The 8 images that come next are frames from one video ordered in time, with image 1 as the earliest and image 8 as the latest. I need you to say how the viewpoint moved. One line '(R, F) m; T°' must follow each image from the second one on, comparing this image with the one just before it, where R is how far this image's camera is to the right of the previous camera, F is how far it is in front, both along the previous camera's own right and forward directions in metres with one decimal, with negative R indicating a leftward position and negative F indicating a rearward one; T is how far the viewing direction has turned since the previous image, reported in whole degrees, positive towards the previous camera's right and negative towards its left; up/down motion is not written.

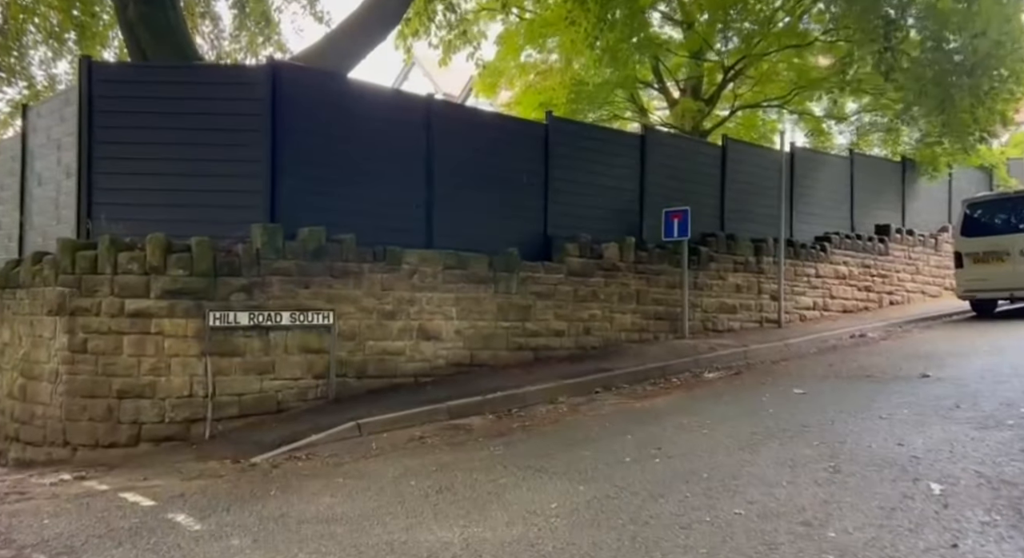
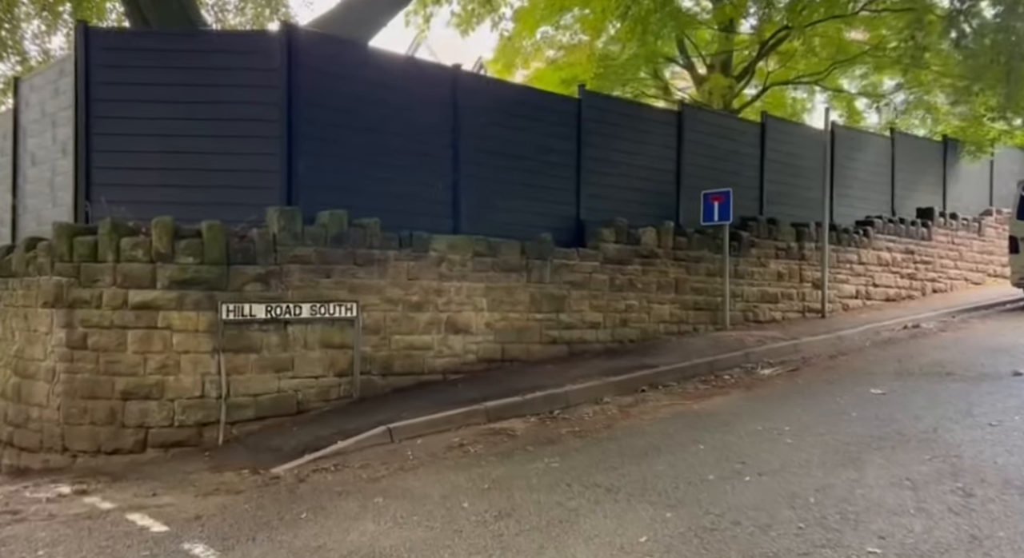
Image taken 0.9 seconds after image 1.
(-0.5, +0.9) m; 0°
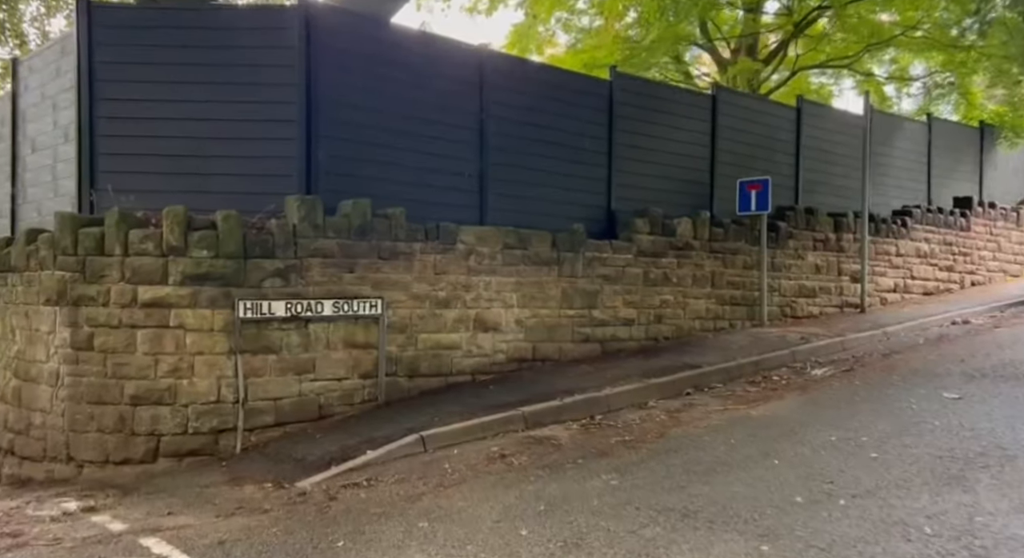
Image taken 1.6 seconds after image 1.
(-0.4, +0.7) m; 0°
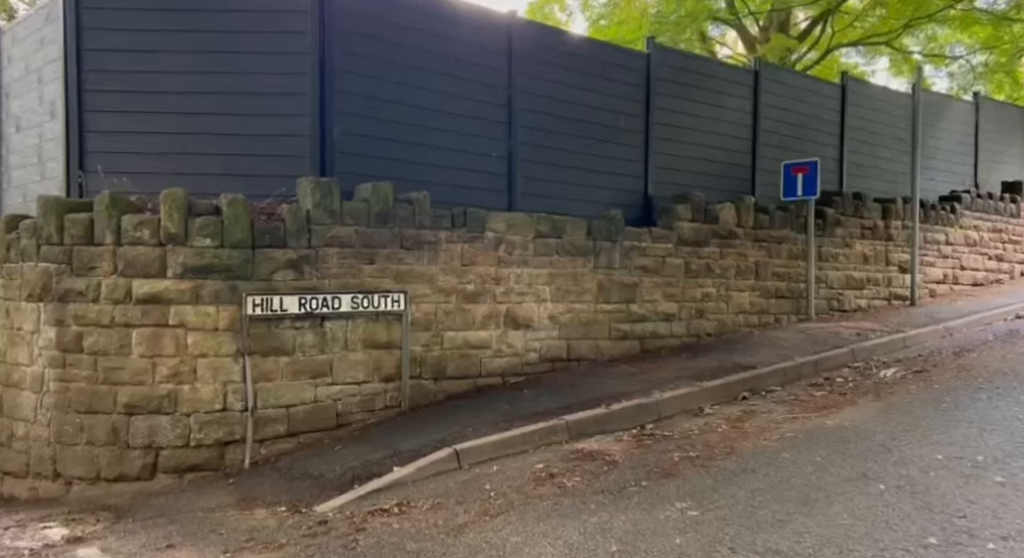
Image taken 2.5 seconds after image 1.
(-0.4, +0.9) m; 0°
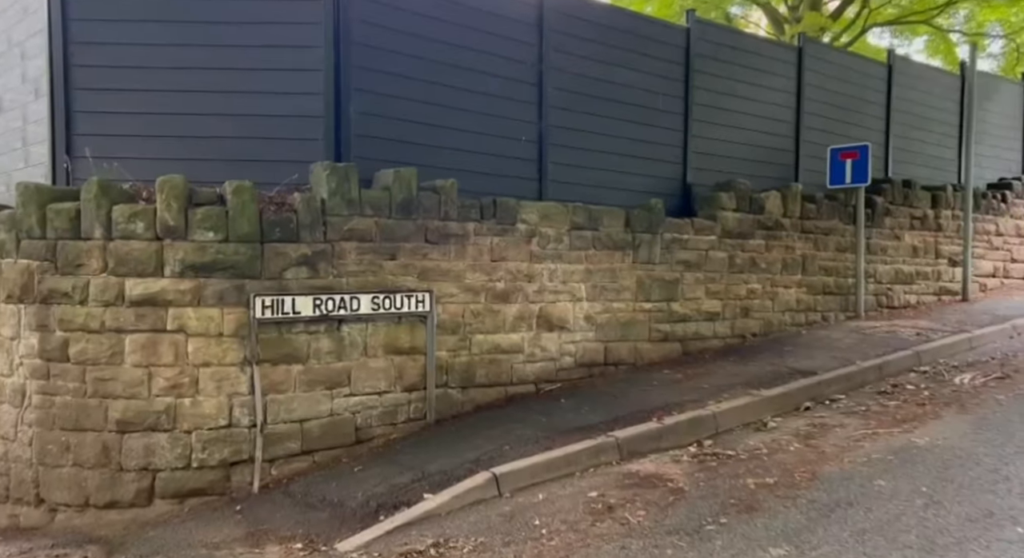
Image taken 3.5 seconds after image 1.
(-0.3, +0.9) m; 0°
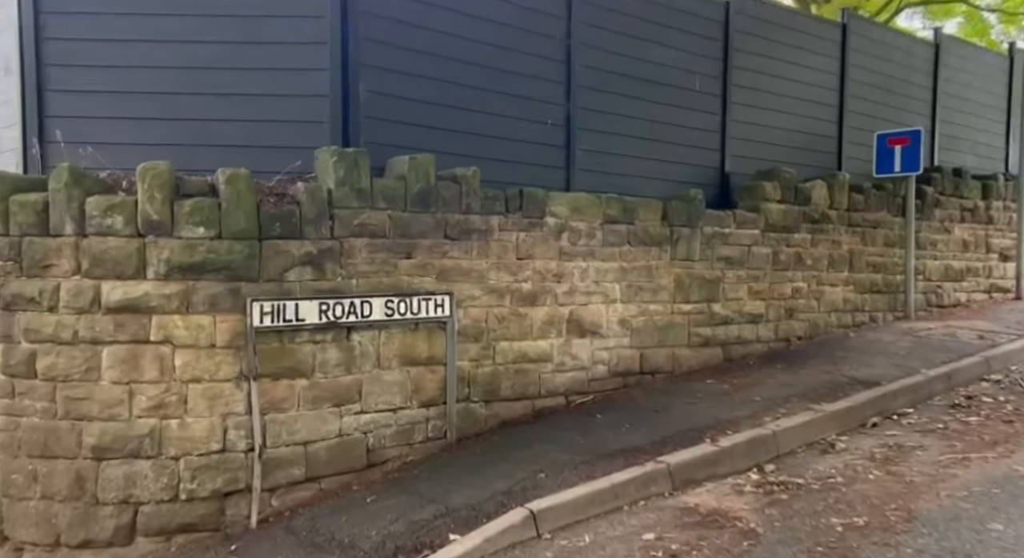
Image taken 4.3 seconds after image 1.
(-0.2, +0.9) m; 0°
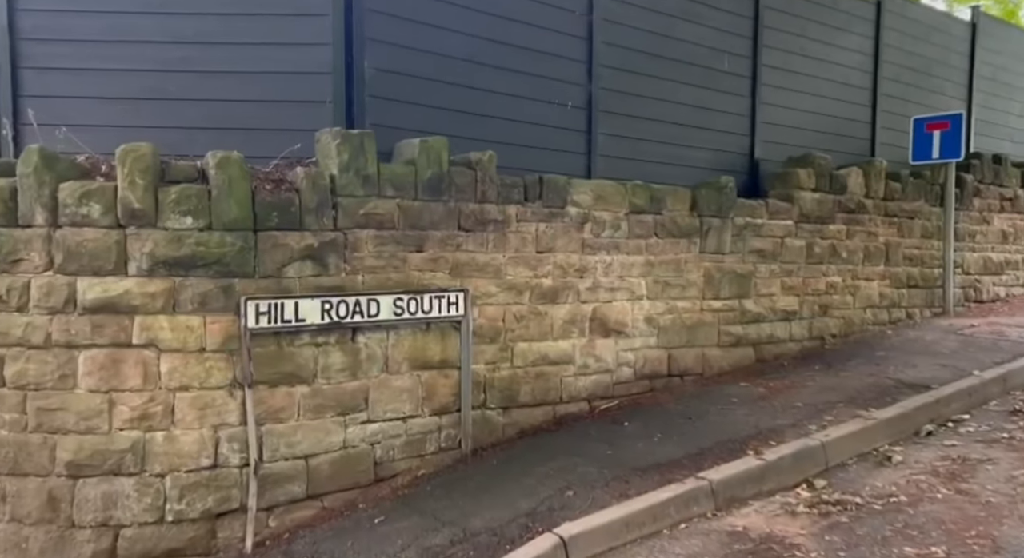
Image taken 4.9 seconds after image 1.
(-0.1, +0.6) m; 0°
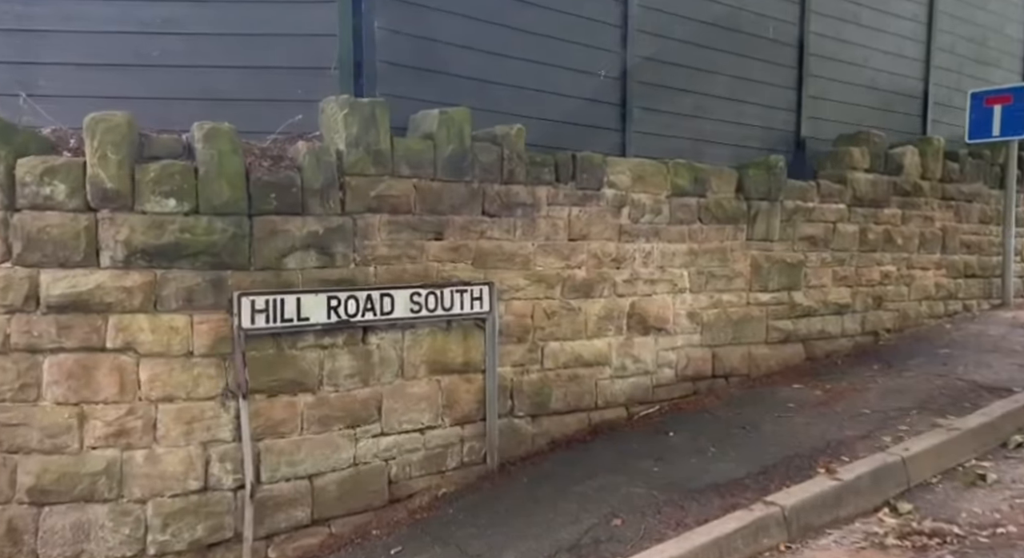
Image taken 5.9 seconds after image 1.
(-0.2, +0.7) m; 0°
